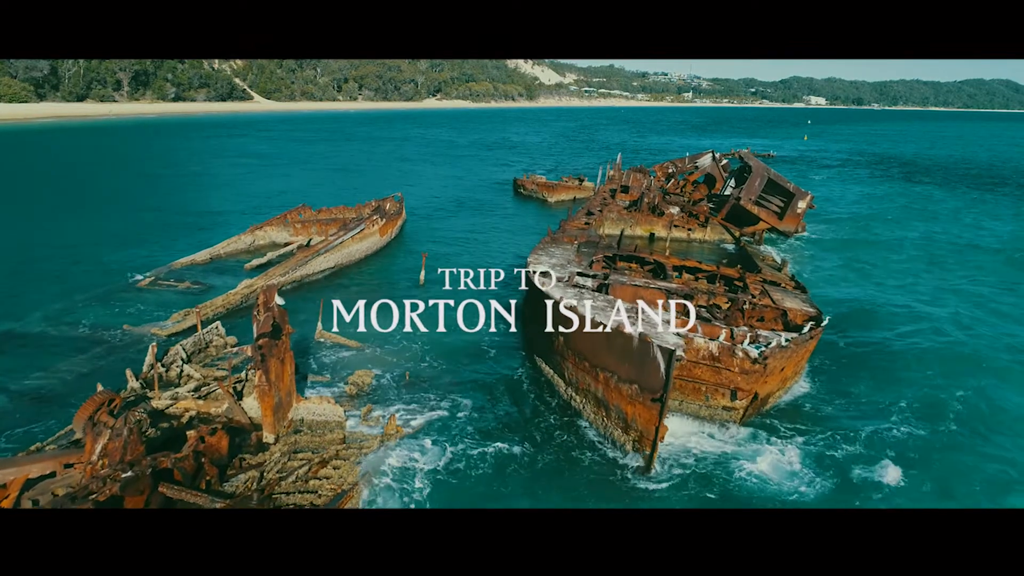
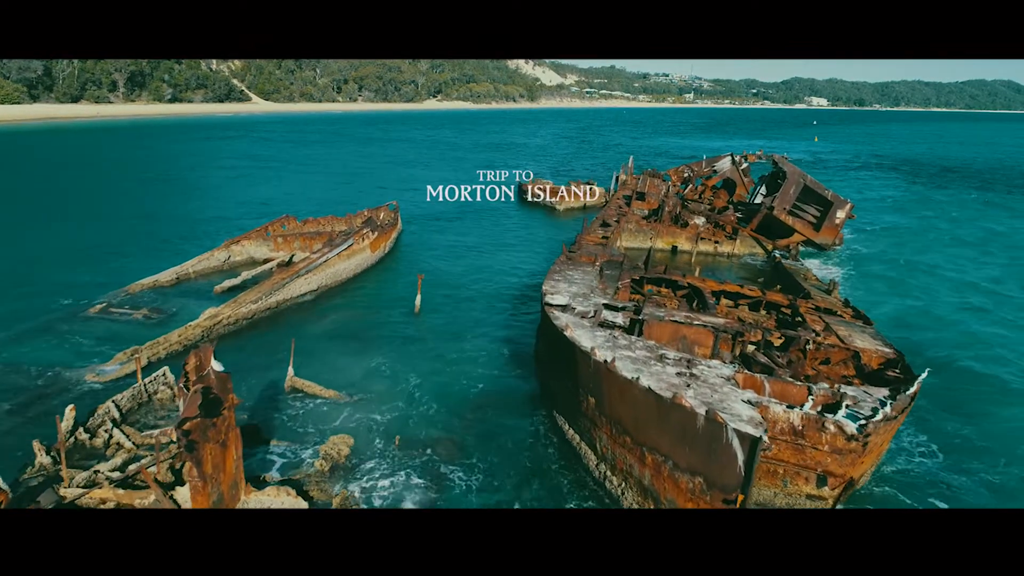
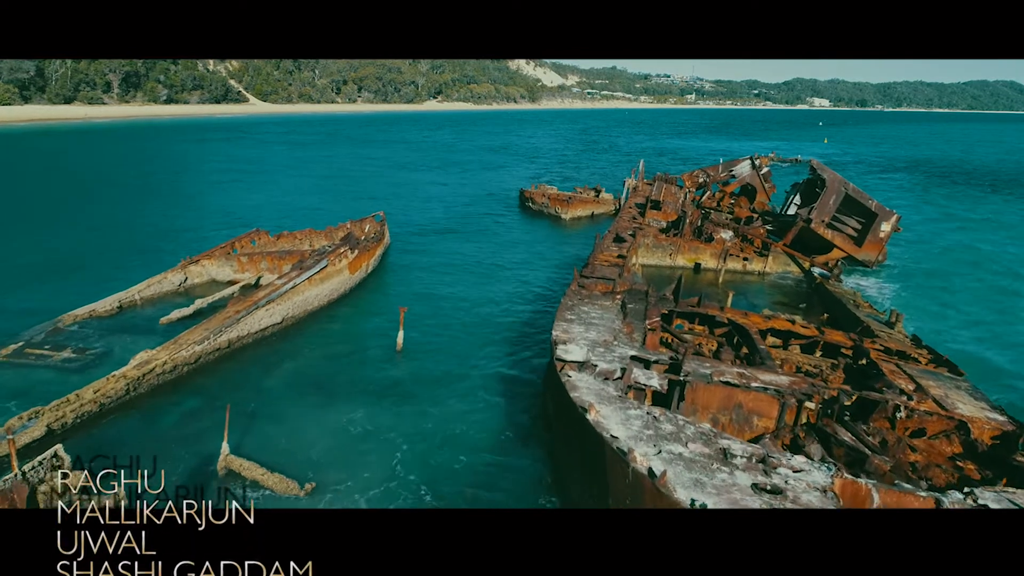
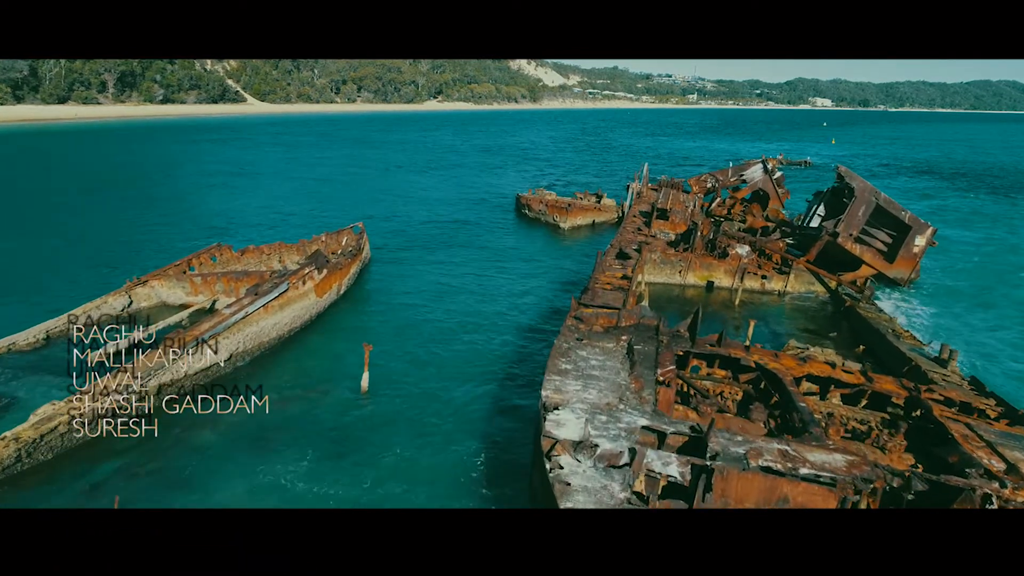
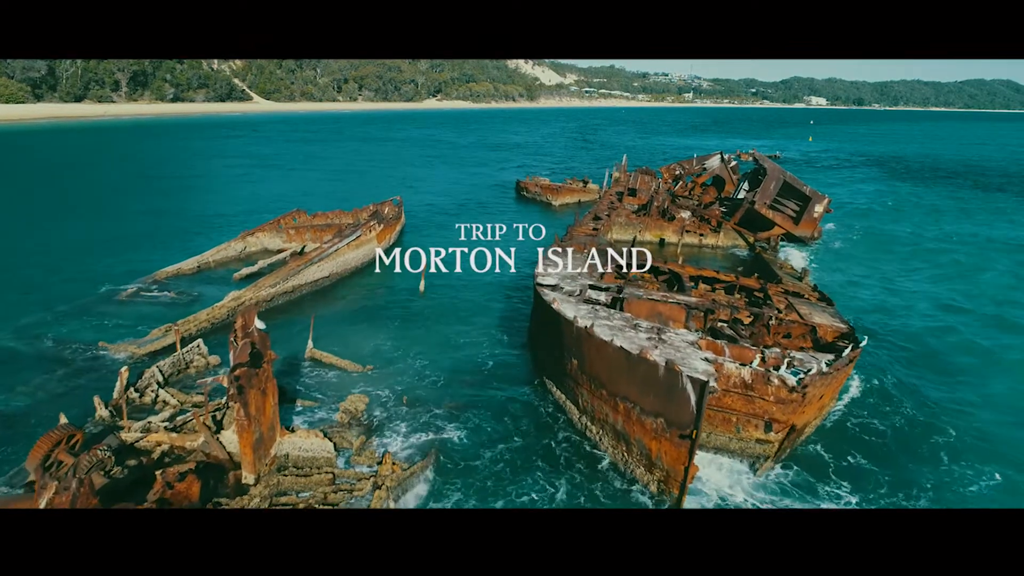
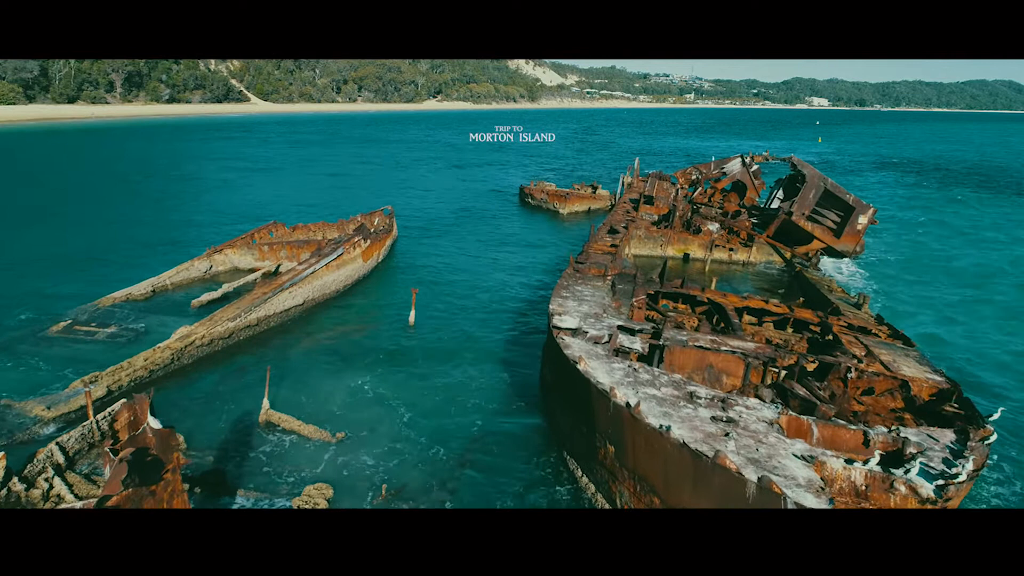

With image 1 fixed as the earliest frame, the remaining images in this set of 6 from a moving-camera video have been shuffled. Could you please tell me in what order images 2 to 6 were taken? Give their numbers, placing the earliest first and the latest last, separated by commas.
5, 2, 6, 3, 4
